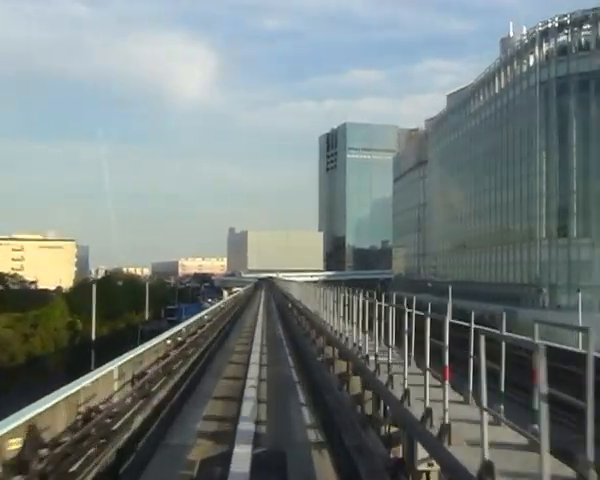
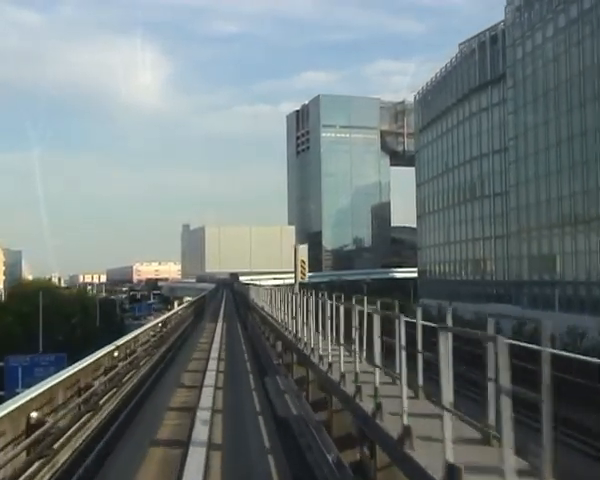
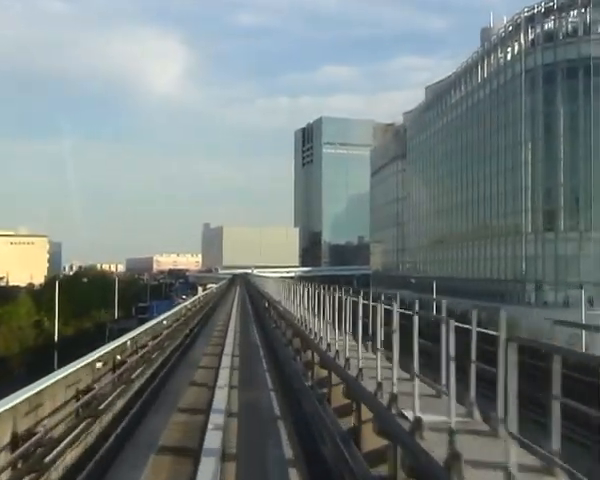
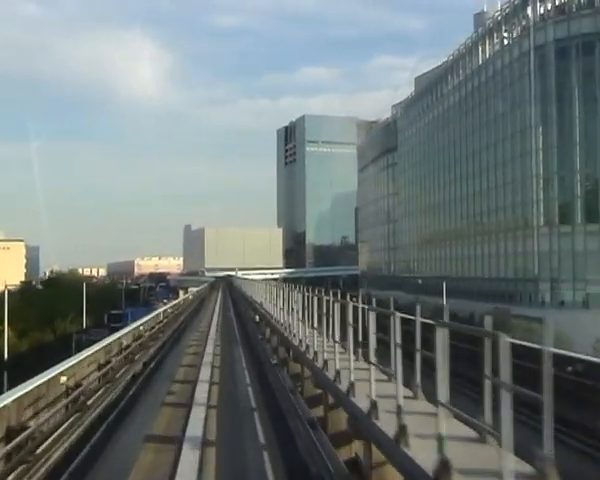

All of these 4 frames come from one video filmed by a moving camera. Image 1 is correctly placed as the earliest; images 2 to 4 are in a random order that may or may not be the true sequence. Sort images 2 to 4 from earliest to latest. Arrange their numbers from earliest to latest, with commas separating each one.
3, 4, 2
